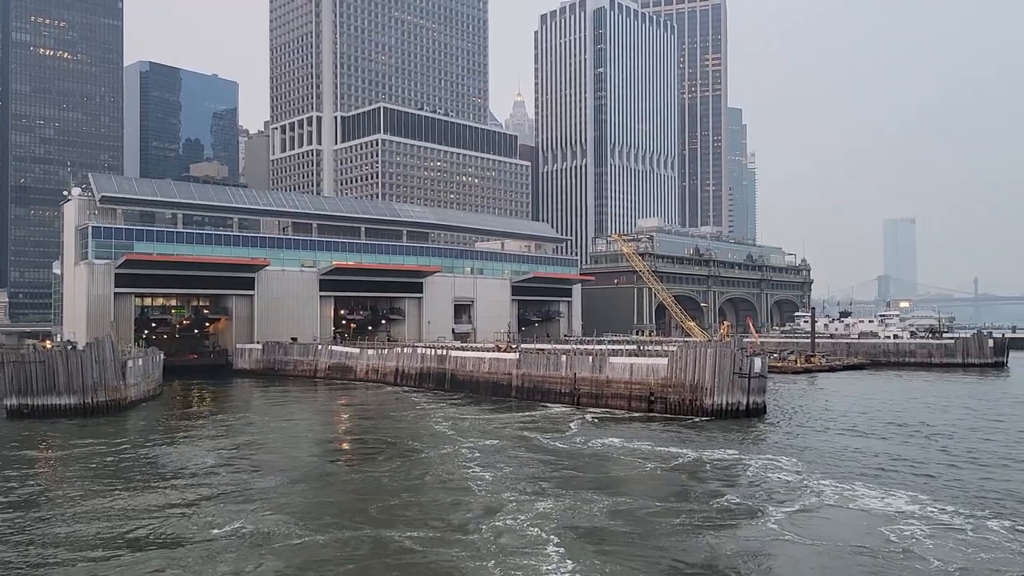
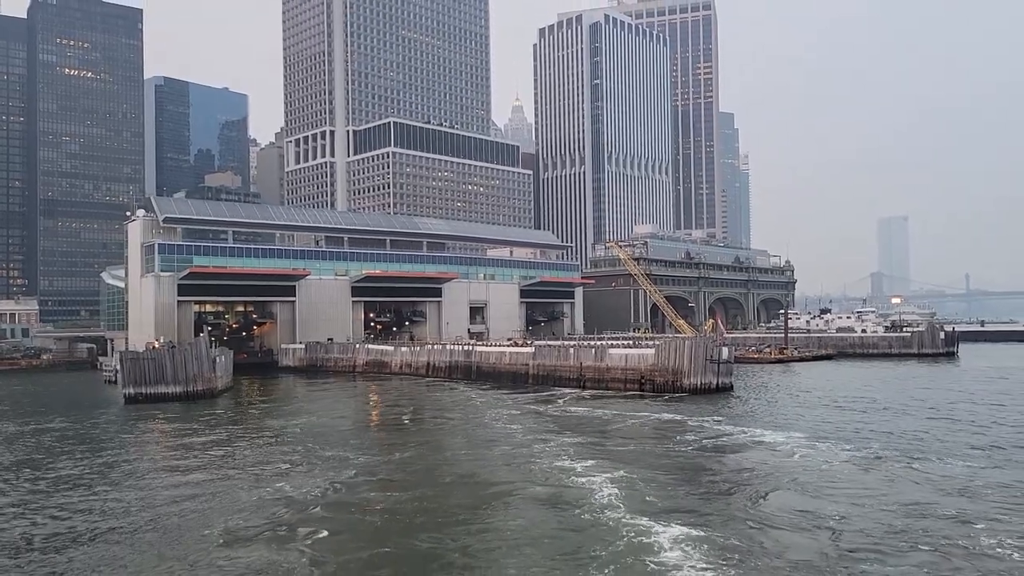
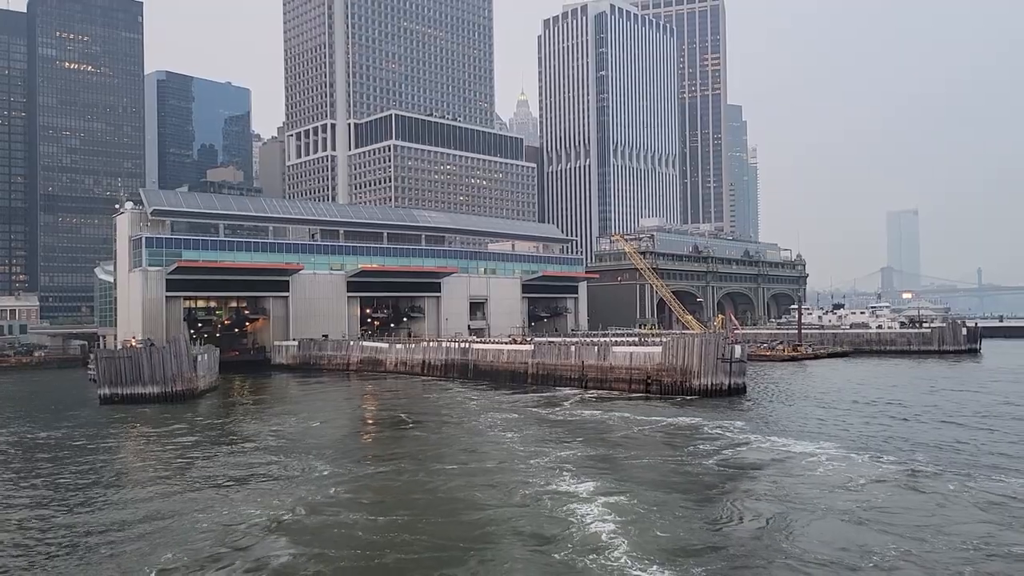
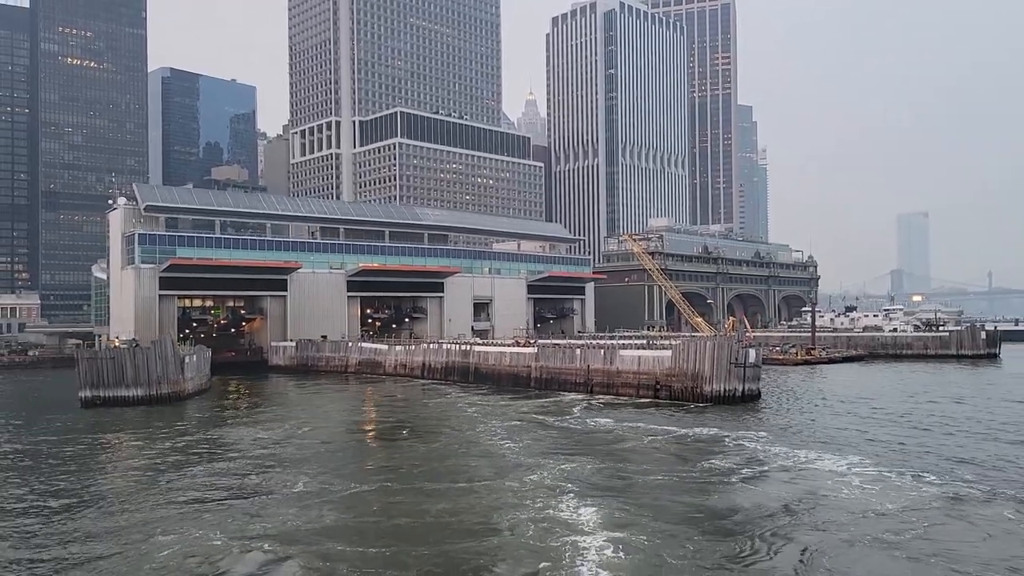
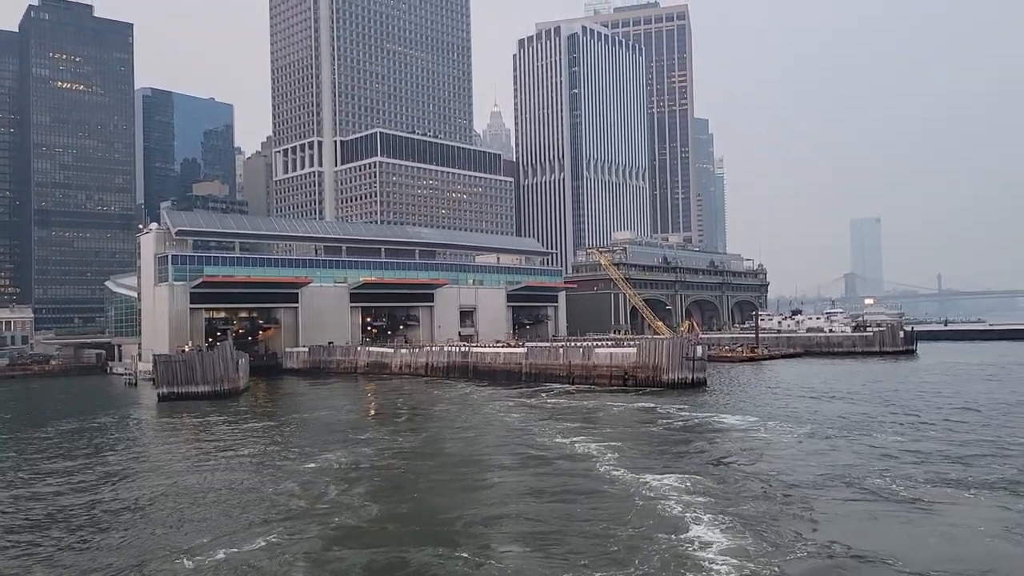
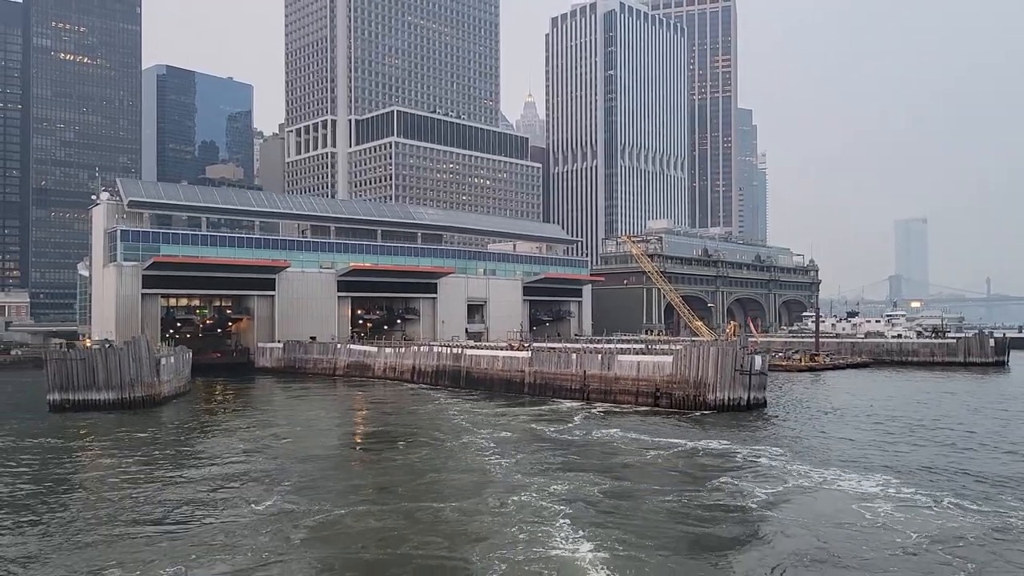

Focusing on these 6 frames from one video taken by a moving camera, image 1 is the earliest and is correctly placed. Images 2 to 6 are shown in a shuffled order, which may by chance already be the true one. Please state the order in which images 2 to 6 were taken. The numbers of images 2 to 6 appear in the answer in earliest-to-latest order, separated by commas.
6, 4, 3, 2, 5
